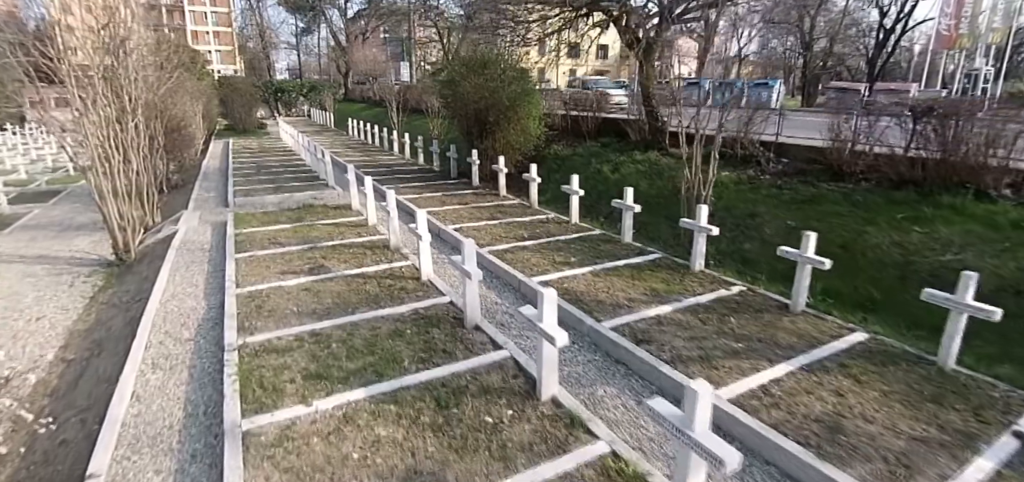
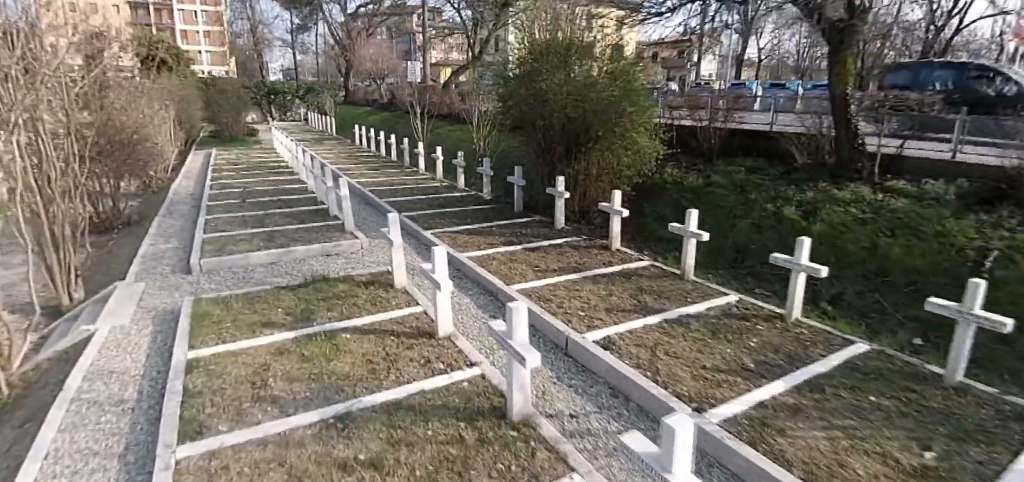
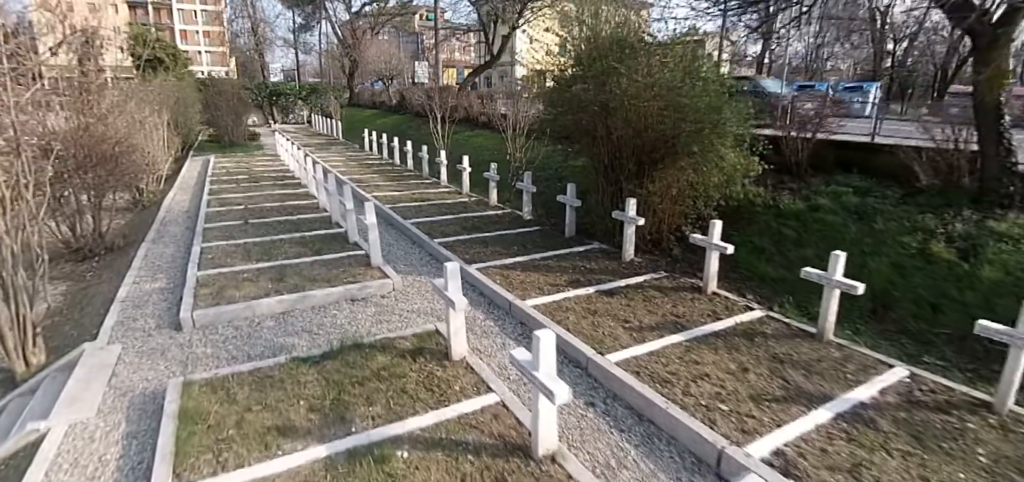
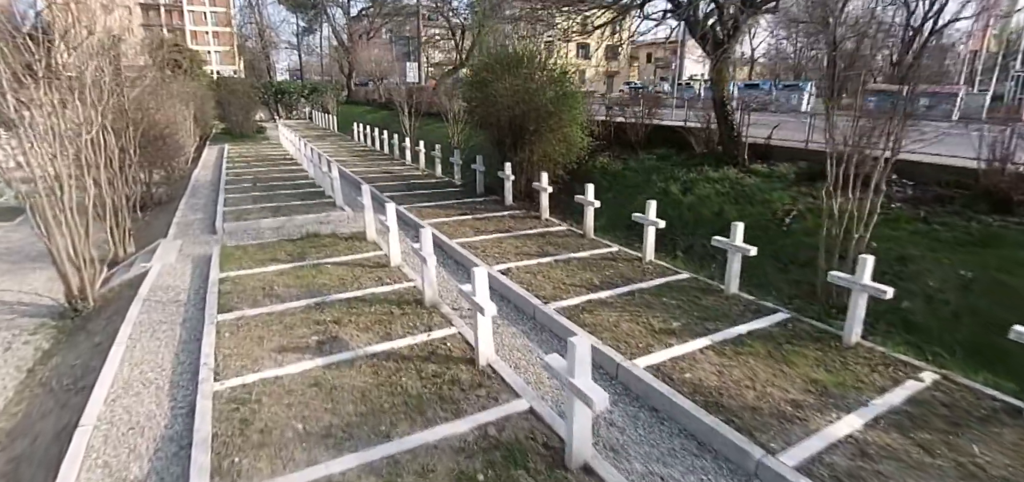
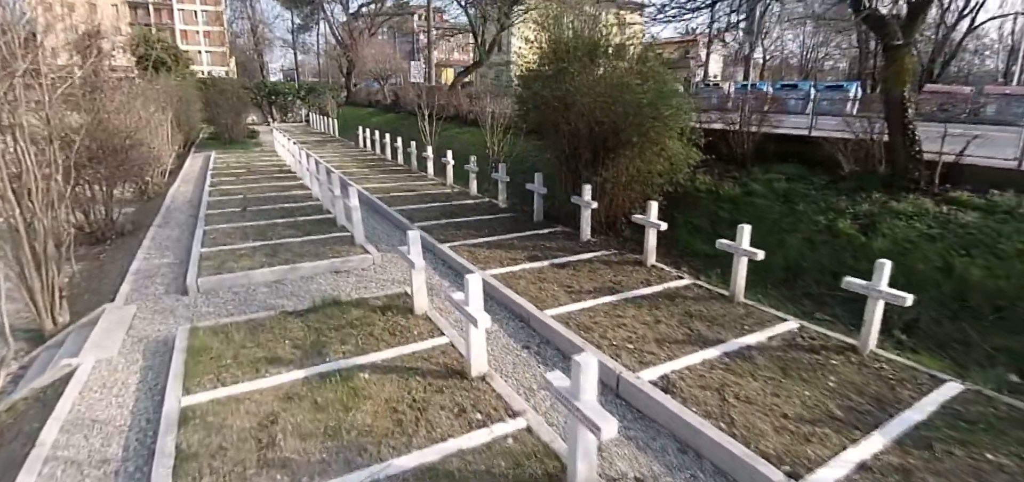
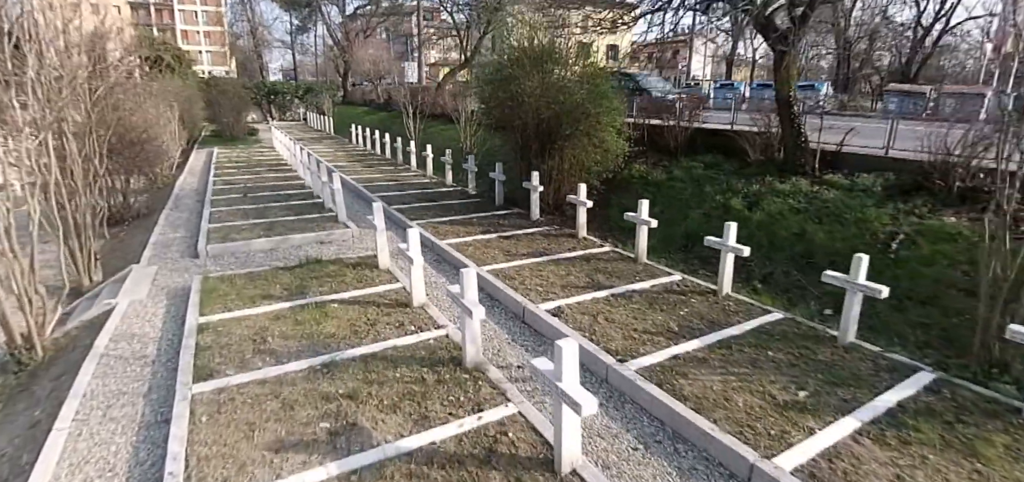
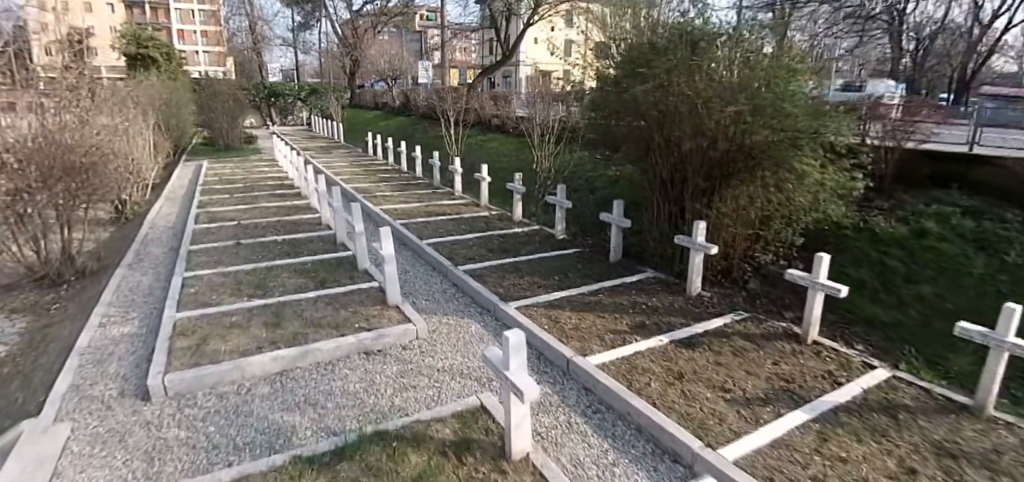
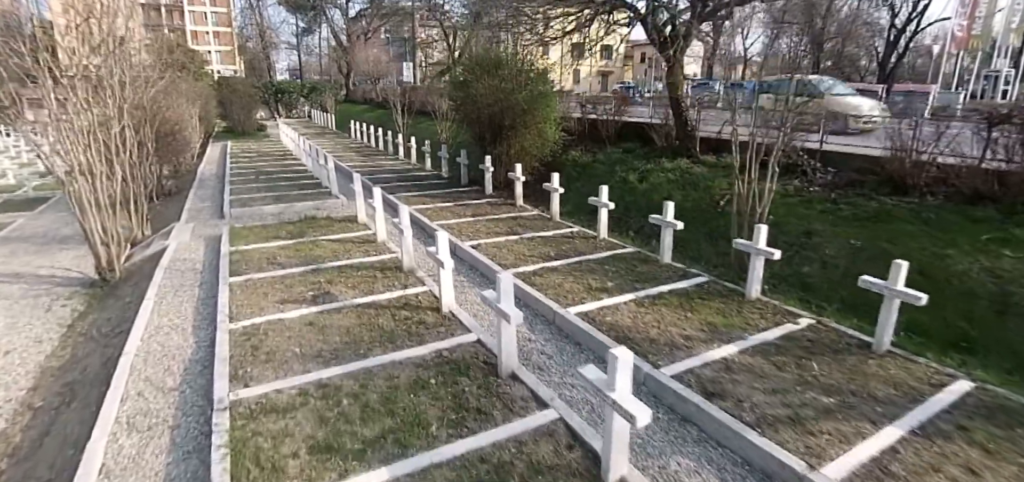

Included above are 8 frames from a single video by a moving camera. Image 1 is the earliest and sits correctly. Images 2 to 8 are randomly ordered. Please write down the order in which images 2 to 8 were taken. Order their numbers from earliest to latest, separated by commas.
8, 4, 6, 2, 5, 3, 7
